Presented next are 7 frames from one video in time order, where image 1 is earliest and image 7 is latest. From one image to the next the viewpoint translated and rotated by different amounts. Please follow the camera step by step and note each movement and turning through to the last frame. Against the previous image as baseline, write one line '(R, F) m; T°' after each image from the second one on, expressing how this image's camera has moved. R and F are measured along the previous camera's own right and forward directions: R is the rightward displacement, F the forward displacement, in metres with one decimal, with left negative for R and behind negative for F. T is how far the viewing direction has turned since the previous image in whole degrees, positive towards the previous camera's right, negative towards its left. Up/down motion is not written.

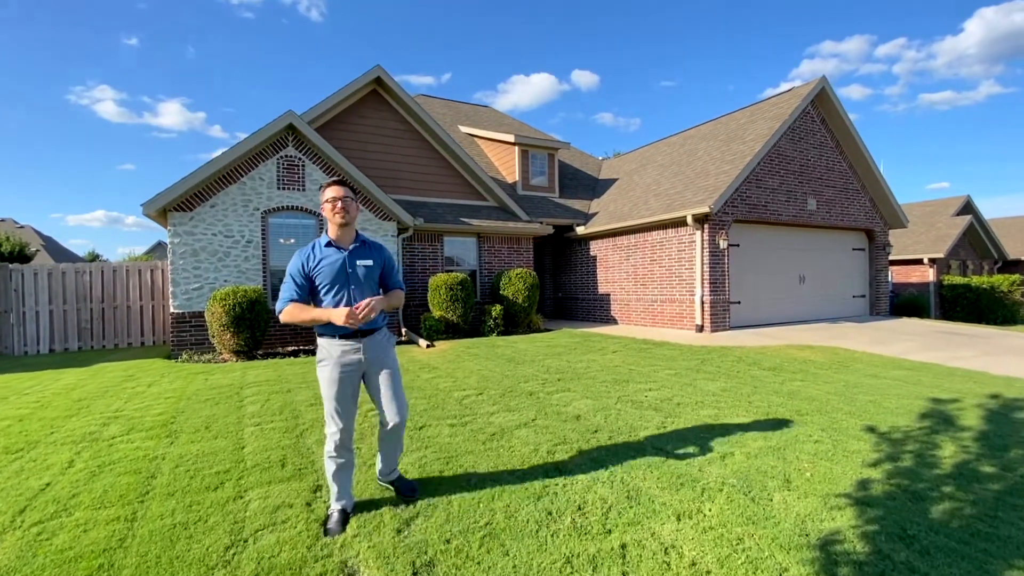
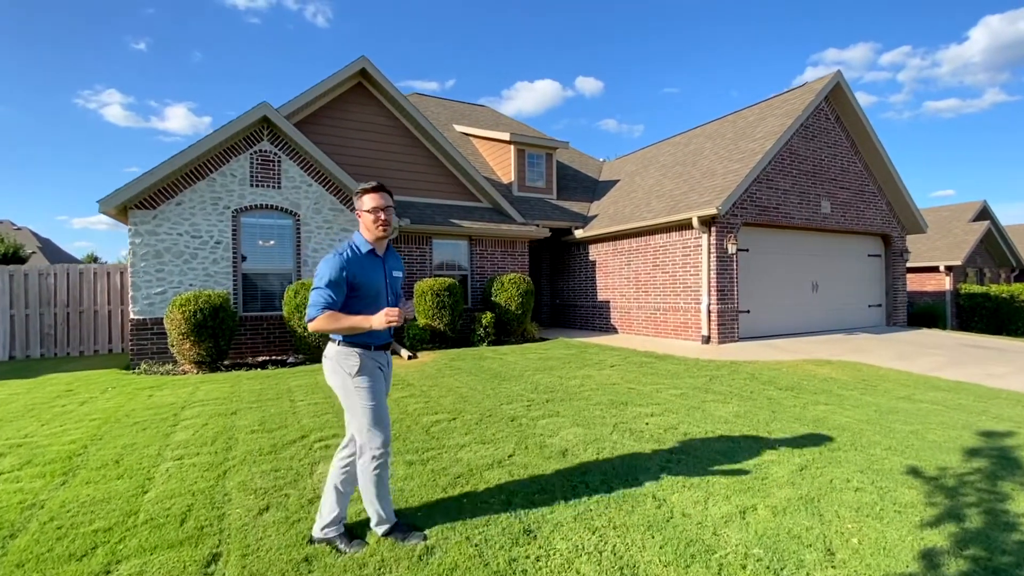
(+0.2, +0.8) m; 0°
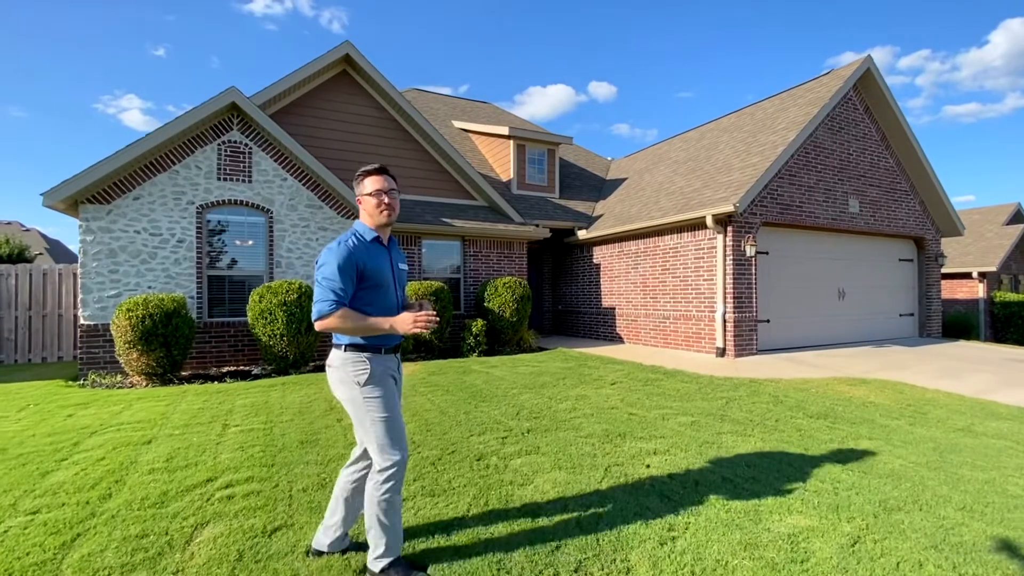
(+0.4, +1.0) m; -1°
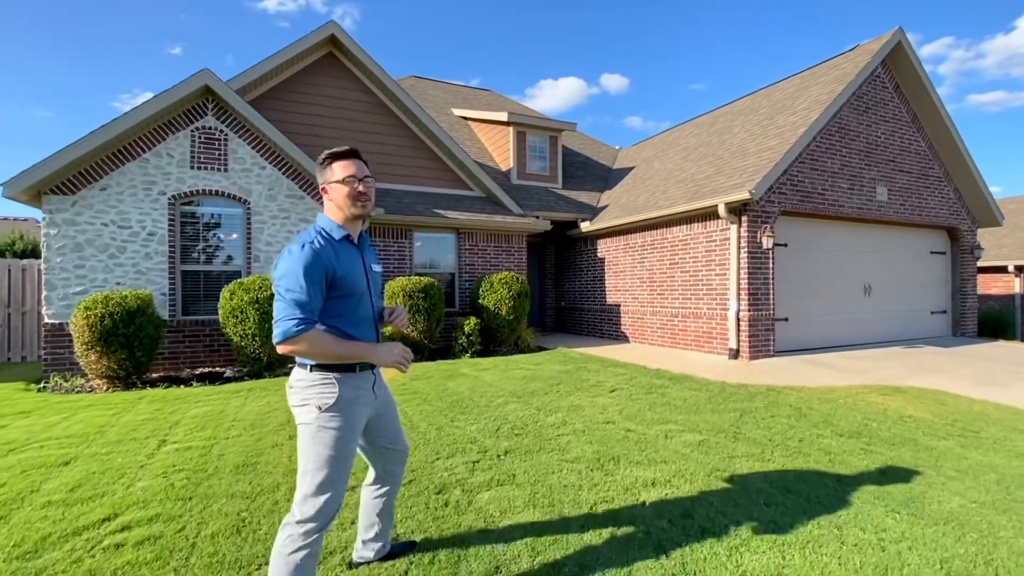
(+0.3, +0.7) m; -1°
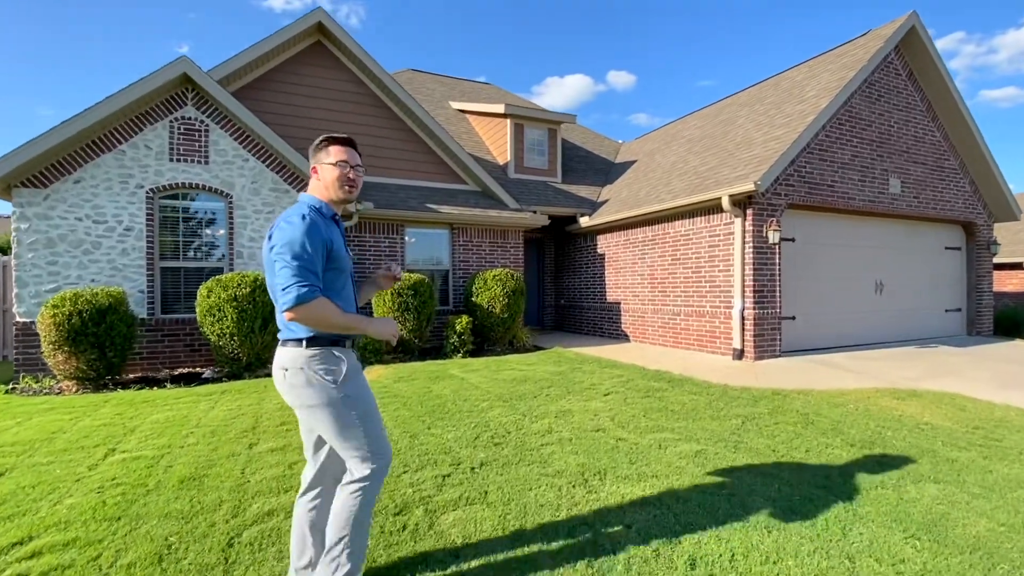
(+0.2, +0.4) m; -1°
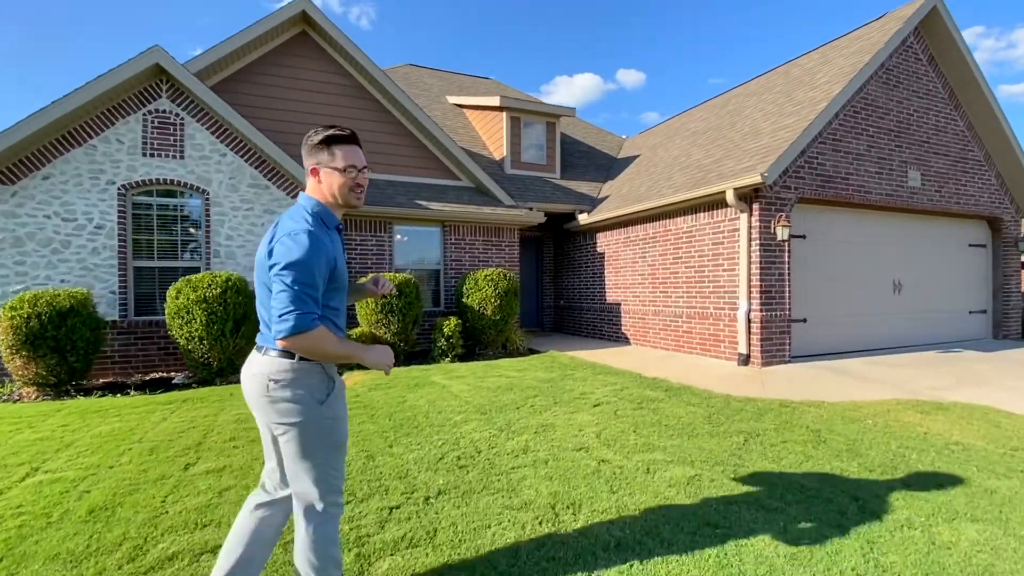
(+0.3, +0.5) m; -1°
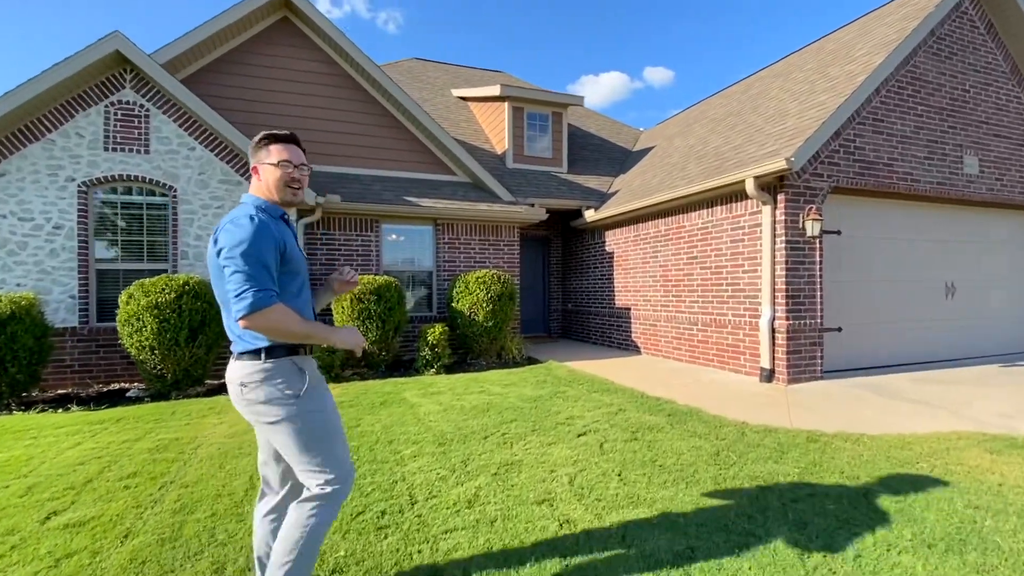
(+0.5, +0.8) m; -3°
